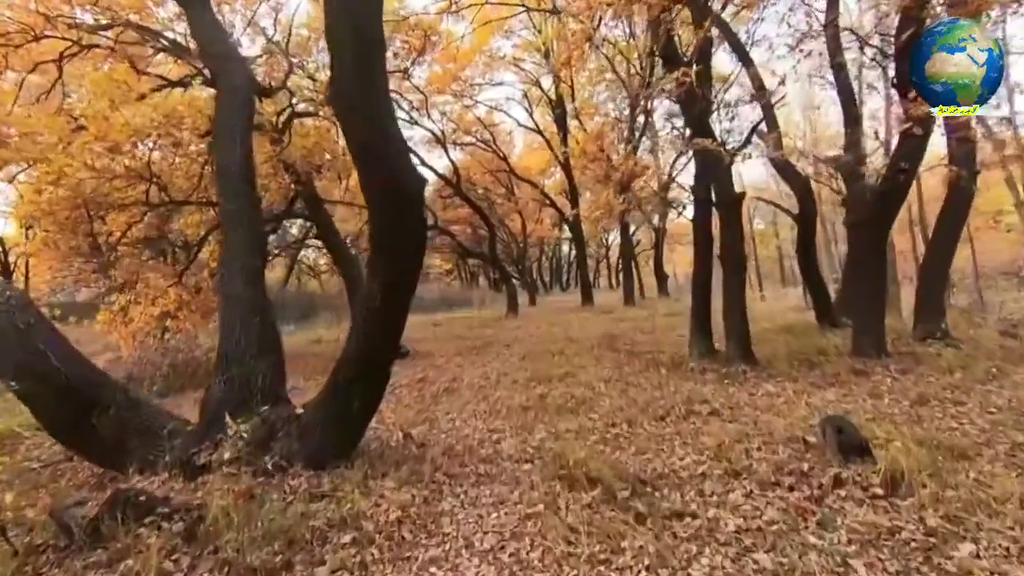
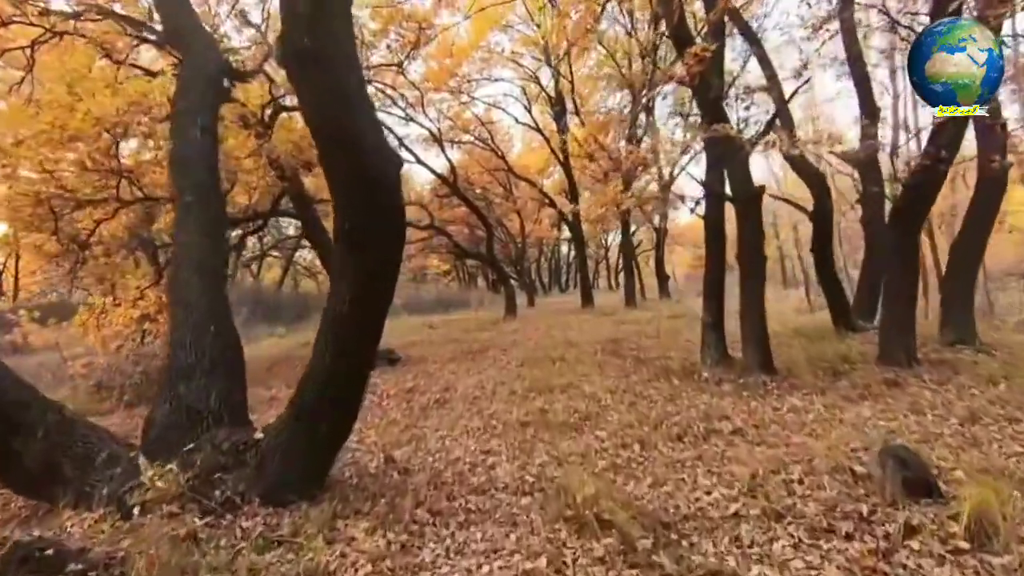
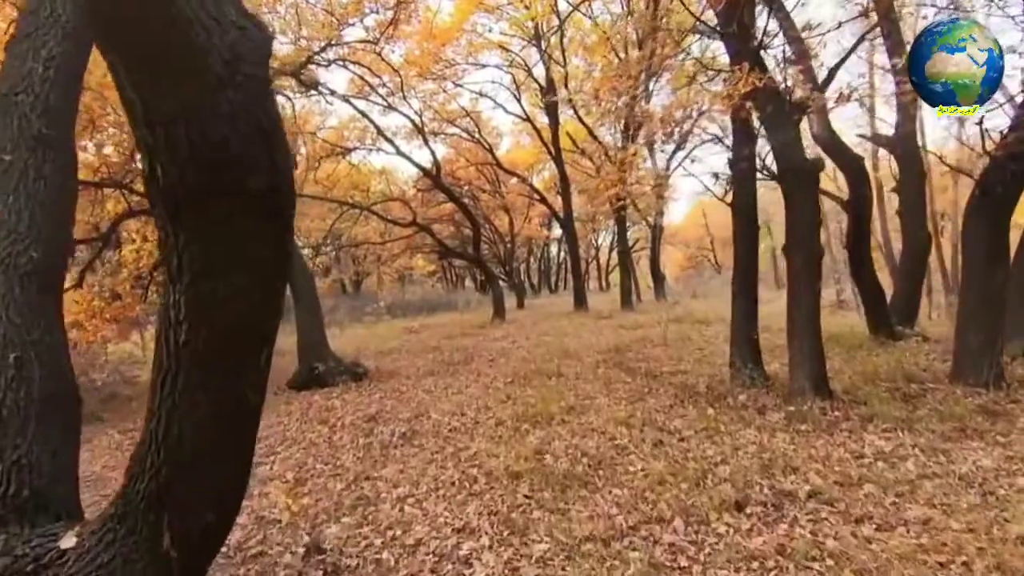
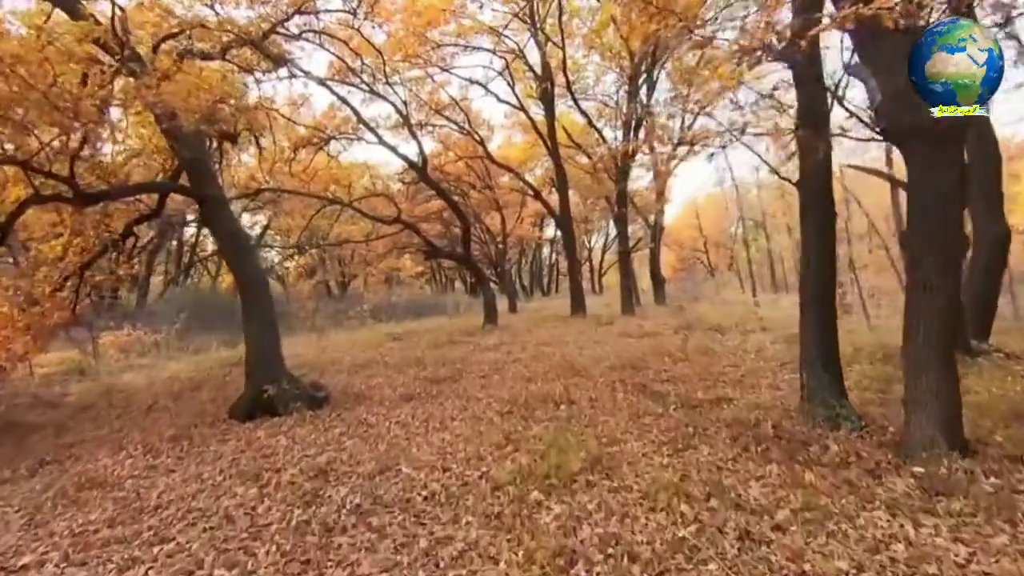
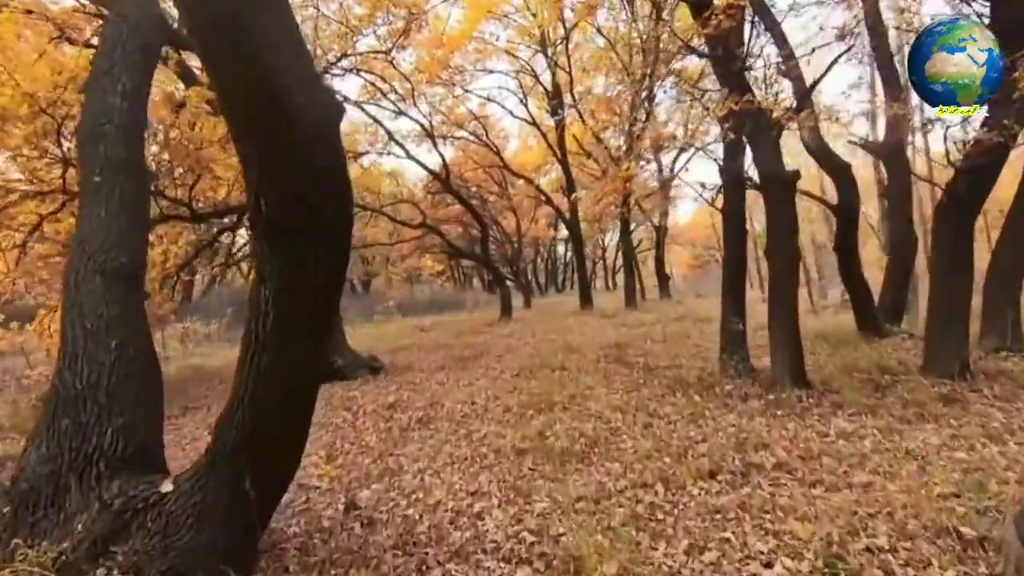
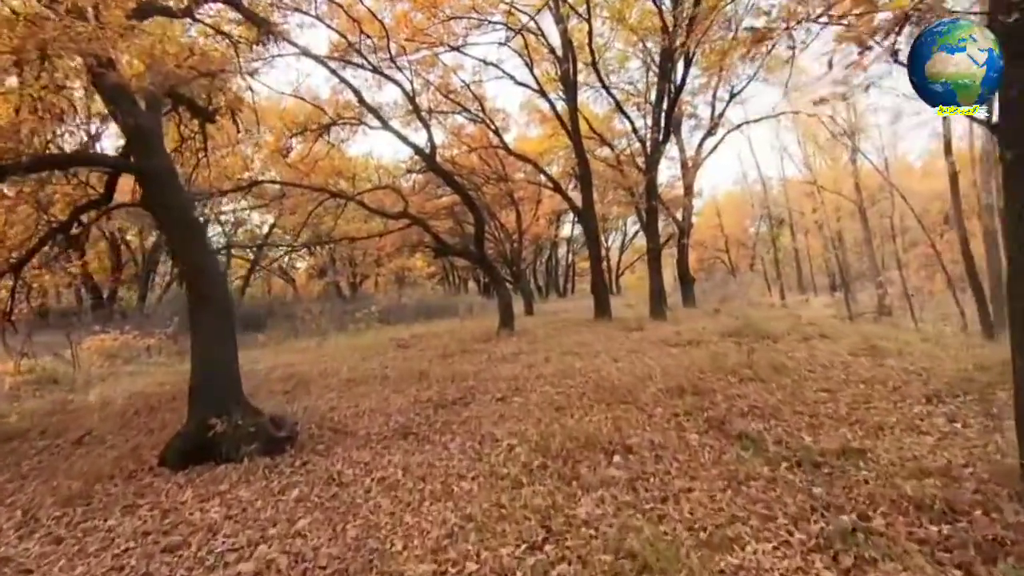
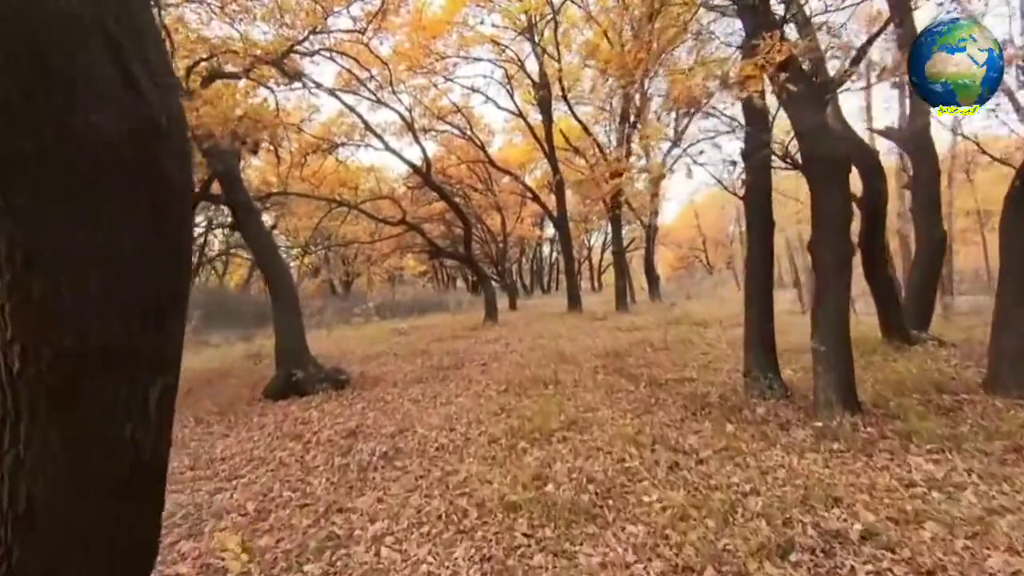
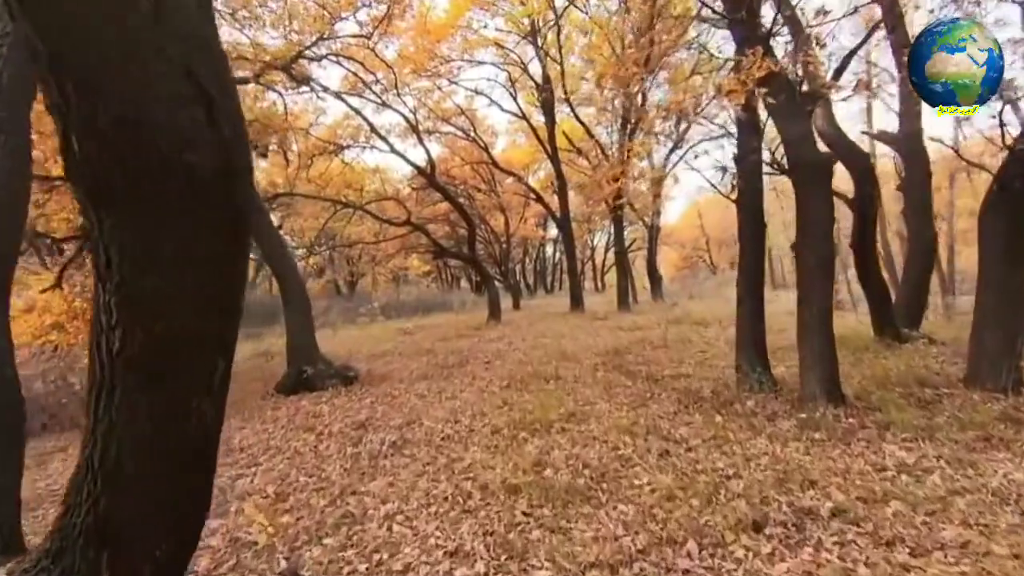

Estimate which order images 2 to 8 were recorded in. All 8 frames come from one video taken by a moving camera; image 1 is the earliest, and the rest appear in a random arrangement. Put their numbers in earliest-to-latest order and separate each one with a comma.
2, 5, 3, 8, 7, 4, 6
